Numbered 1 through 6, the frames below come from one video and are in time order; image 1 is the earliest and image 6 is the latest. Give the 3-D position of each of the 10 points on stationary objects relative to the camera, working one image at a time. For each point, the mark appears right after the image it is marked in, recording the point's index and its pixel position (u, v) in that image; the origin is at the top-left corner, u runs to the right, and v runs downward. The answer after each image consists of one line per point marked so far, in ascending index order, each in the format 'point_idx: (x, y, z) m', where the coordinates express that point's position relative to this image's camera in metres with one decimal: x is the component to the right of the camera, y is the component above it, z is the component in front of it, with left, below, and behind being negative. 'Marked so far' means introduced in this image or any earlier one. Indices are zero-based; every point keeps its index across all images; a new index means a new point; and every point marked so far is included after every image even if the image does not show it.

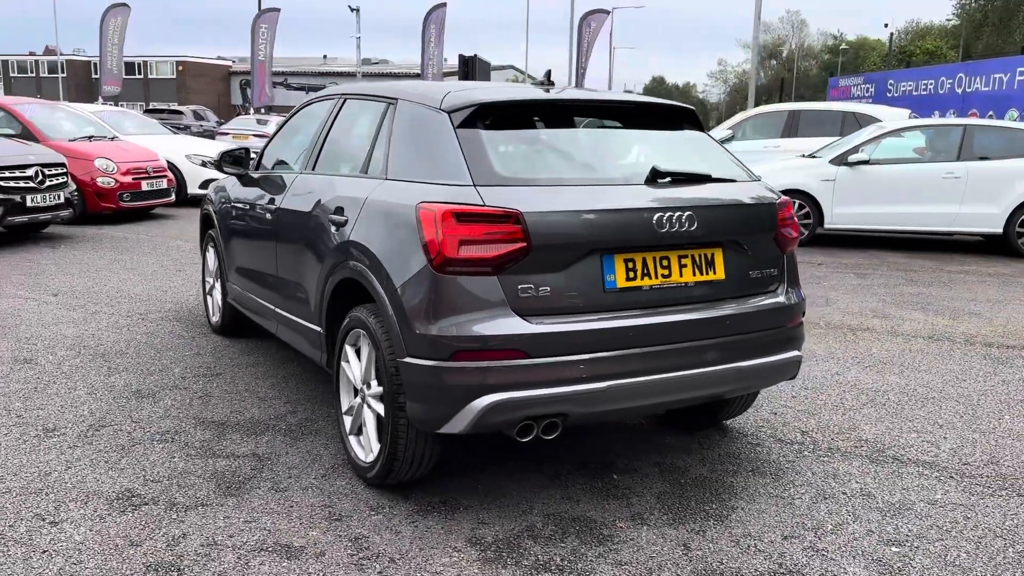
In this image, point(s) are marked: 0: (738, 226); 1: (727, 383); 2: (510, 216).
0: (+0.8, +0.2, +3.1) m
1: (+0.8, -0.4, +3.2) m
2: (0.0, +0.2, +2.7) m
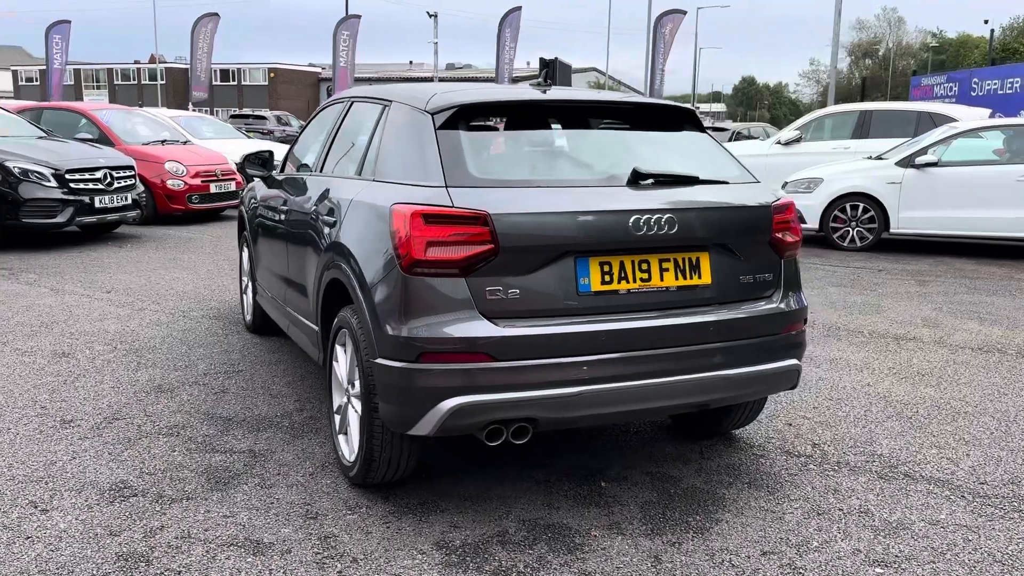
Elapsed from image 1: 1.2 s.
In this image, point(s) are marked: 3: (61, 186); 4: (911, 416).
0: (+0.8, +0.2, +3.0) m
1: (+0.7, -0.4, +3.1) m
2: (-0.1, +0.2, +2.7) m
3: (-5.3, +1.2, +9.8) m
4: (+2.0, -0.7, +4.2) m
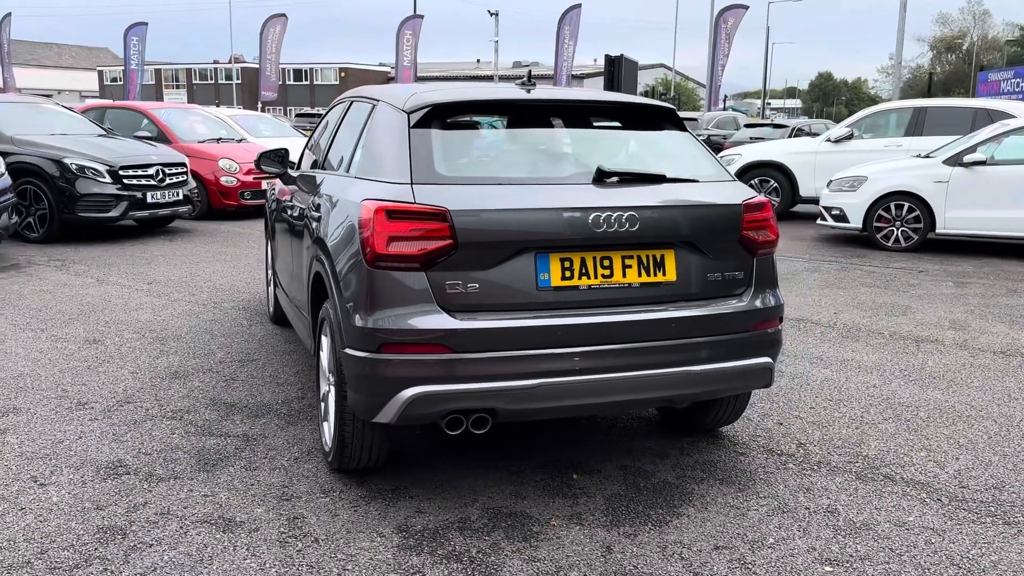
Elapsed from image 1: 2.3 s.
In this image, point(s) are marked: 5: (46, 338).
0: (+0.7, +0.2, +3.1) m
1: (+0.6, -0.4, +3.1) m
2: (-0.3, +0.3, +2.8) m
3: (-4.9, +1.3, +10.2) m
4: (+2.0, -0.7, +4.2) m
5: (-3.1, -0.3, +5.5) m
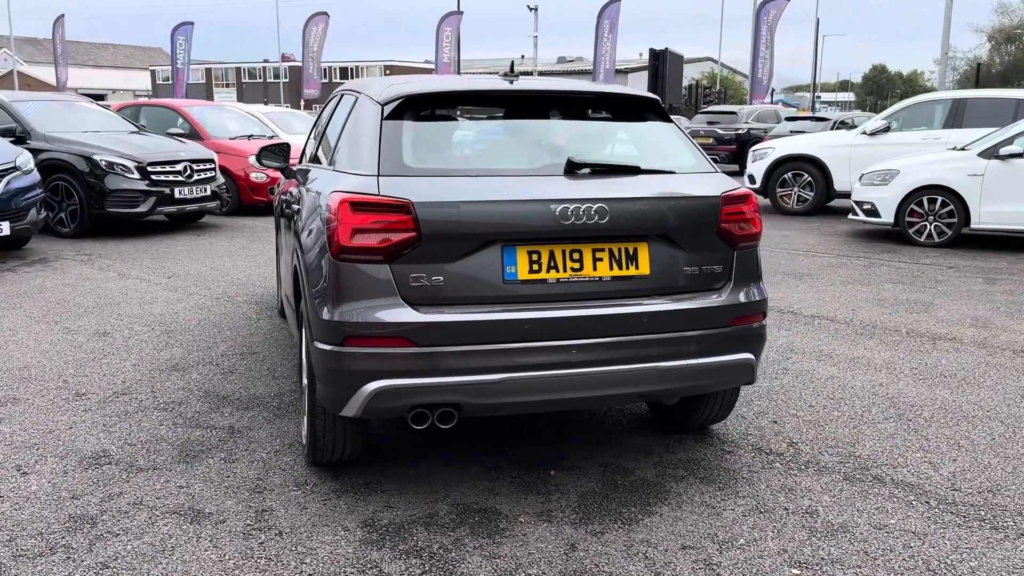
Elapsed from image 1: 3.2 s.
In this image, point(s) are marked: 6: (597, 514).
0: (+0.6, +0.2, +3.0) m
1: (+0.5, -0.3, +3.0) m
2: (-0.4, +0.3, +2.8) m
3: (-4.6, +1.4, +10.4) m
4: (+1.9, -0.6, +4.0) m
5: (-3.1, -0.3, +5.6) m
6: (+0.3, -0.8, +2.9) m
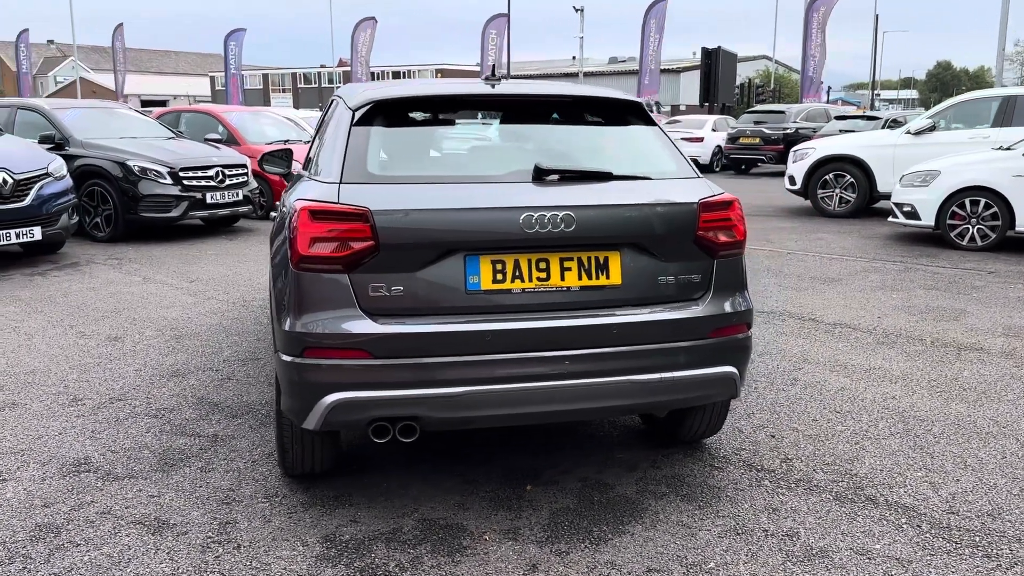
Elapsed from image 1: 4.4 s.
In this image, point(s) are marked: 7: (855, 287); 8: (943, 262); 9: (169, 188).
0: (+0.4, +0.2, +2.9) m
1: (+0.4, -0.4, +2.9) m
2: (-0.5, +0.2, +2.7) m
3: (-4.3, +1.4, +10.6) m
4: (+1.9, -0.7, +3.8) m
5: (-3.0, -0.3, +5.7) m
6: (+0.2, -0.8, +2.8) m
7: (+3.1, 0.0, +7.5) m
8: (+4.6, +0.3, +8.9) m
9: (-4.4, +1.3, +10.5) m
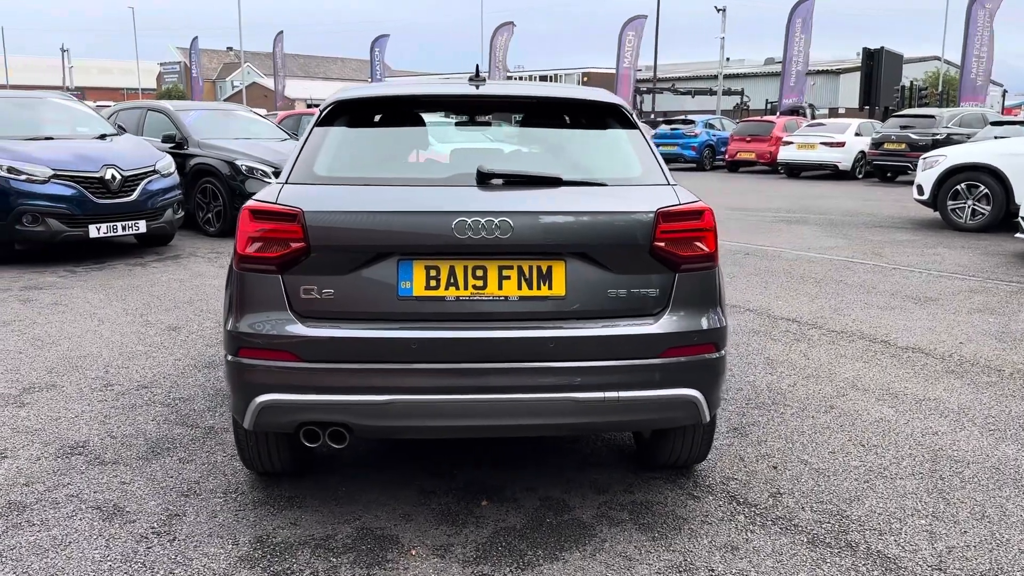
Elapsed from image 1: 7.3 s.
0: (+0.3, +0.2, +2.7) m
1: (+0.2, -0.4, +2.7) m
2: (-0.7, +0.2, +2.7) m
3: (-3.1, +1.4, +11.1) m
4: (+1.8, -0.8, +3.4) m
5: (-2.7, -0.3, +6.0) m
6: (0.0, -0.9, +2.7) m
7: (+3.7, -0.2, +6.9) m
8: (+5.3, 0.0, +7.9) m
9: (-3.2, +1.3, +11.1) m
